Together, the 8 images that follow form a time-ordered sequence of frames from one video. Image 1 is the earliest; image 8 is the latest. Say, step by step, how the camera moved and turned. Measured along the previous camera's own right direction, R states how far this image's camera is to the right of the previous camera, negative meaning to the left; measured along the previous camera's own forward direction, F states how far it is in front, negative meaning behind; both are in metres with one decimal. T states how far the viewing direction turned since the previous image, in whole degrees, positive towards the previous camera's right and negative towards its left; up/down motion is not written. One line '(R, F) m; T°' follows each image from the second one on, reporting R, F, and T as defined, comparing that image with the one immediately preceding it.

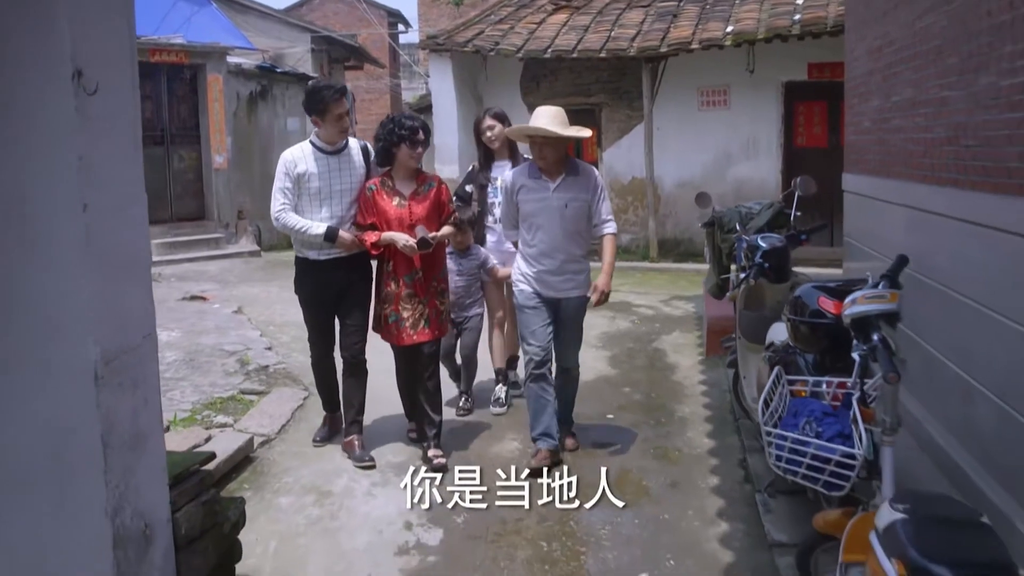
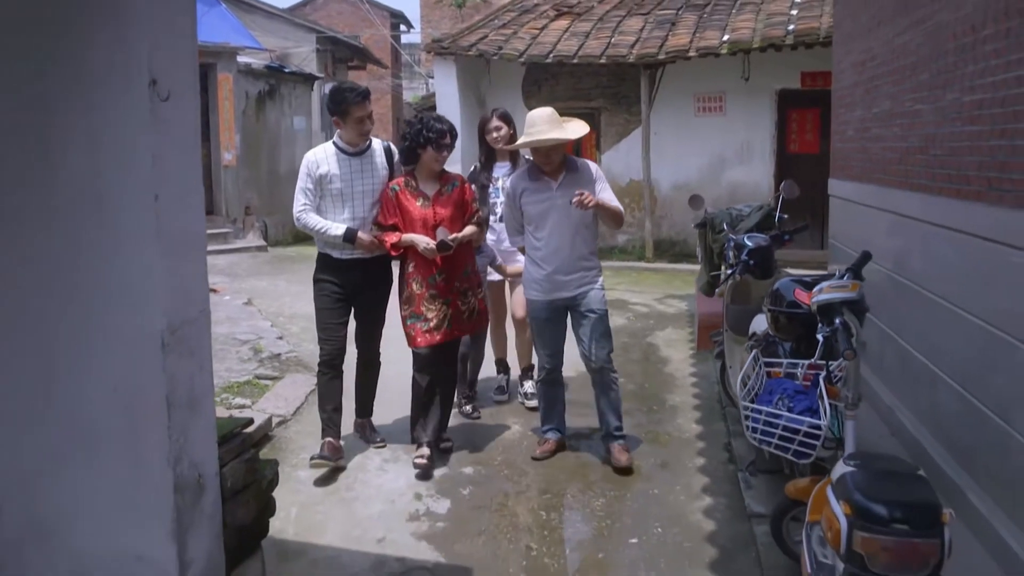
(0.0, -0.3) m; 0°
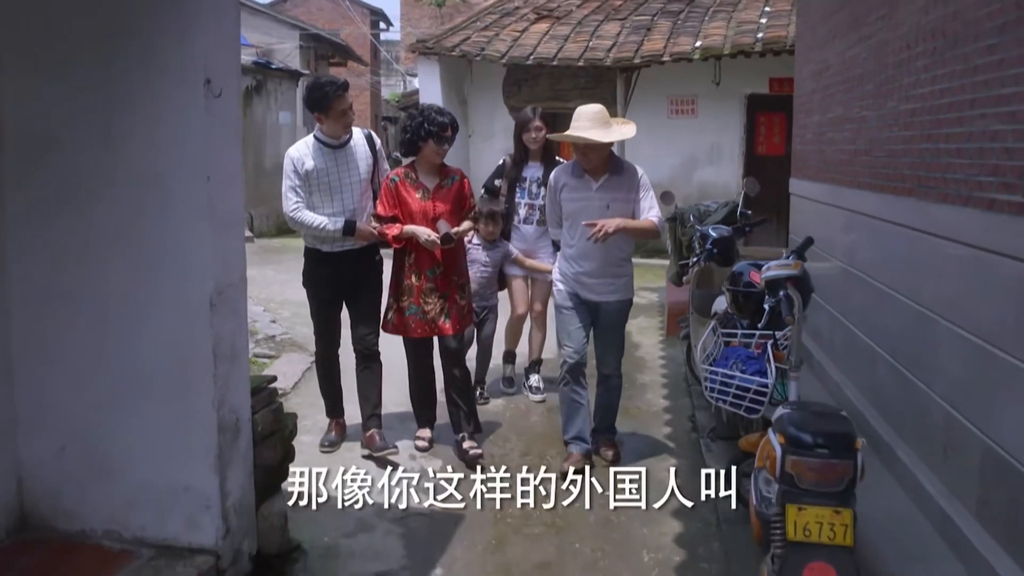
(-0.1, -0.4) m; +2°
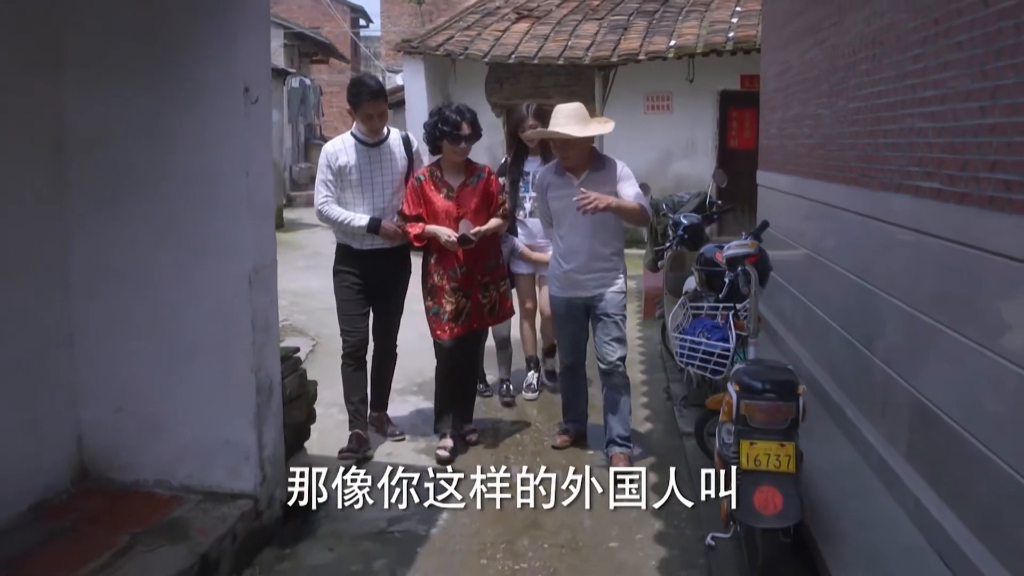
(-0.1, -0.5) m; +1°
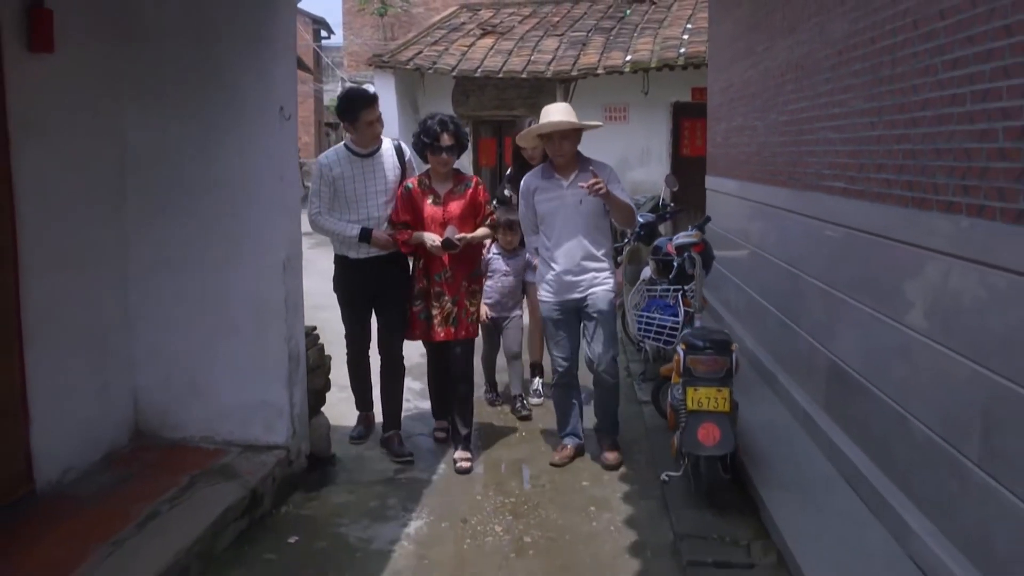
(-0.1, -0.7) m; +3°
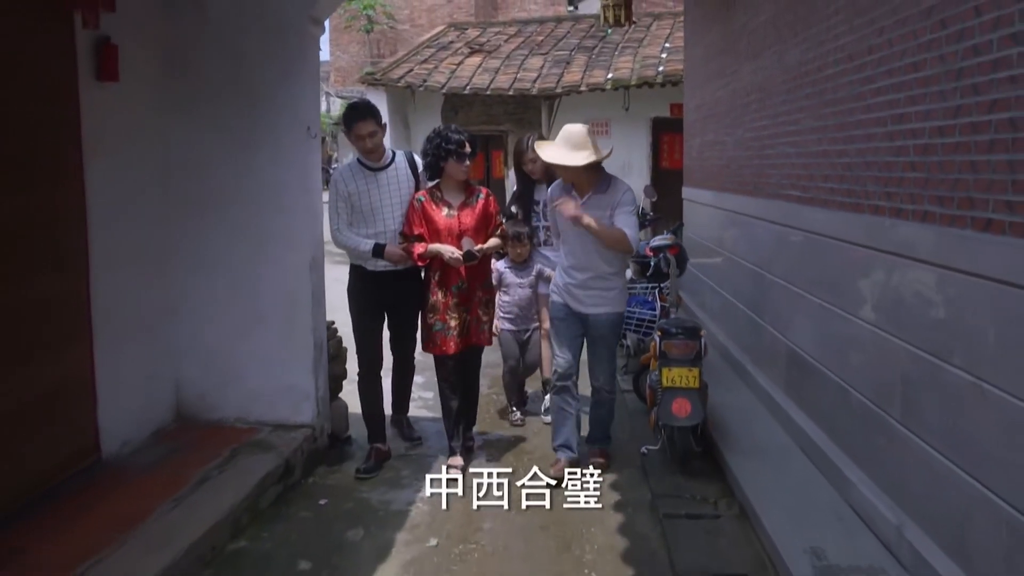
(-0.1, -0.6) m; +1°
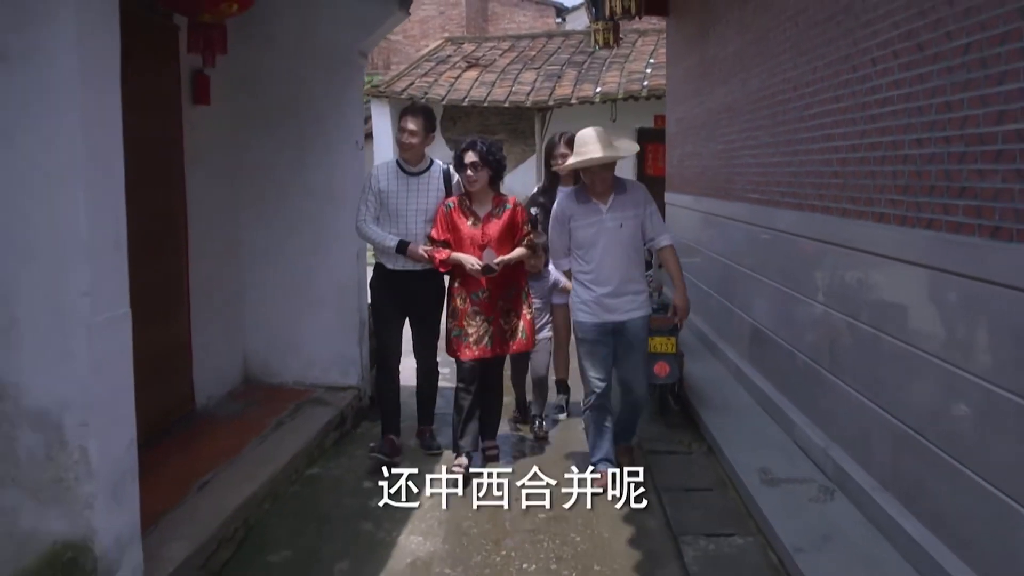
(-0.1, -1.0) m; +1°
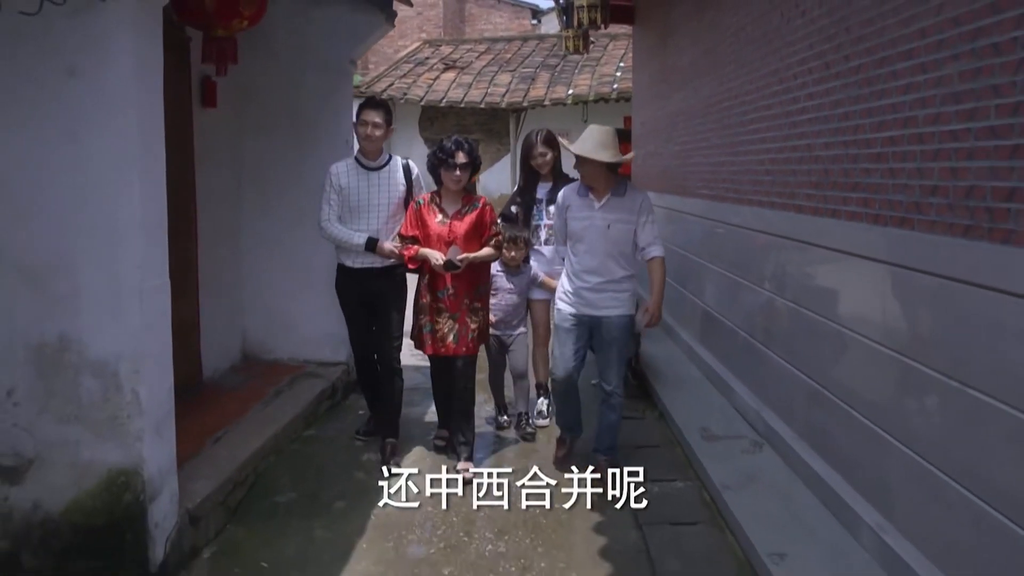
(0.0, -0.6) m; +1°
